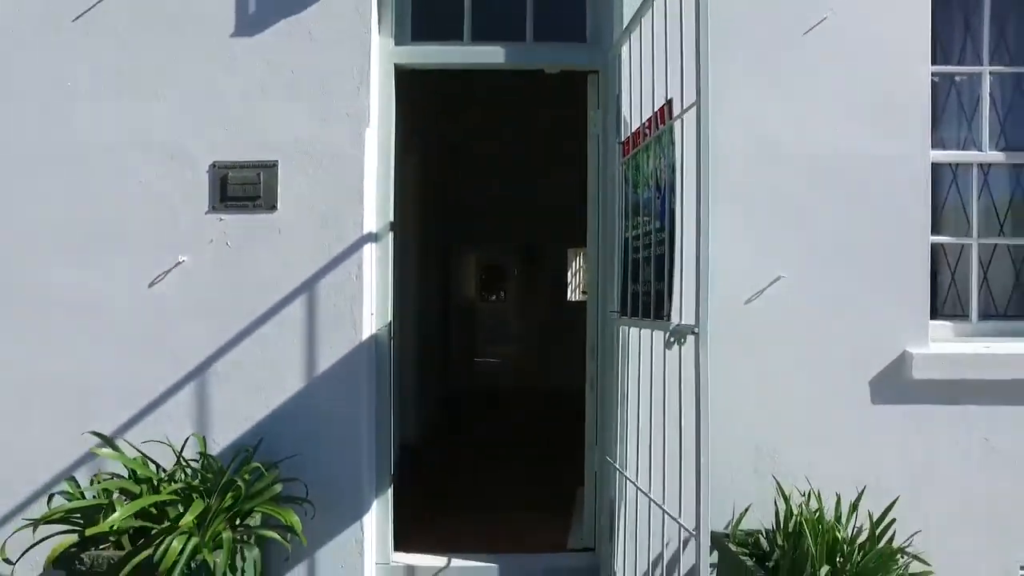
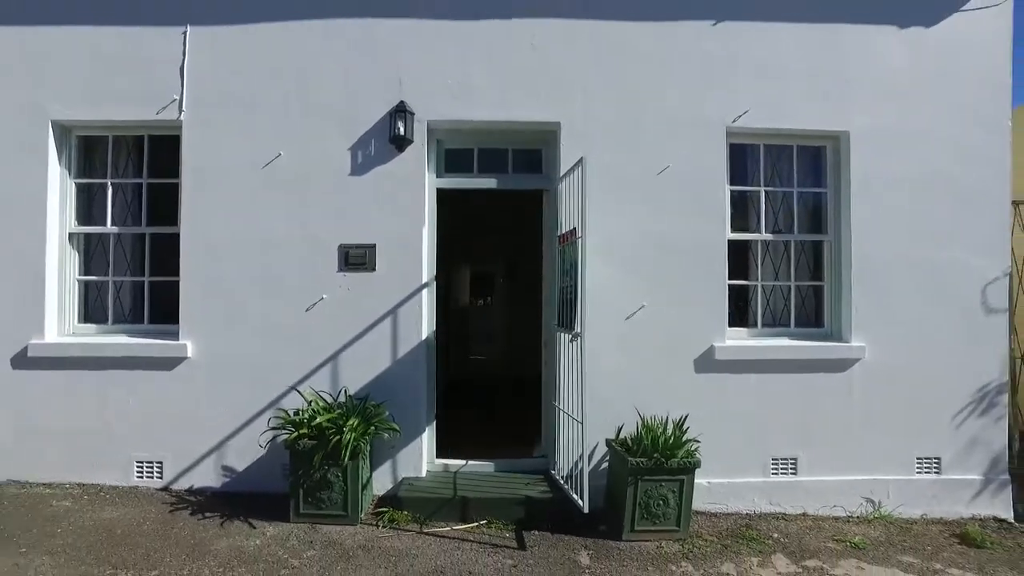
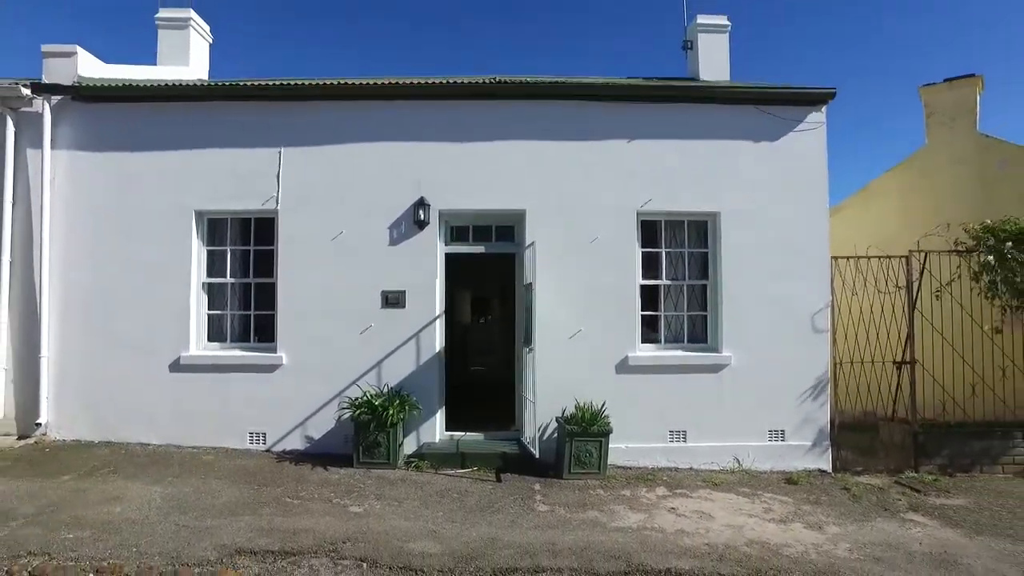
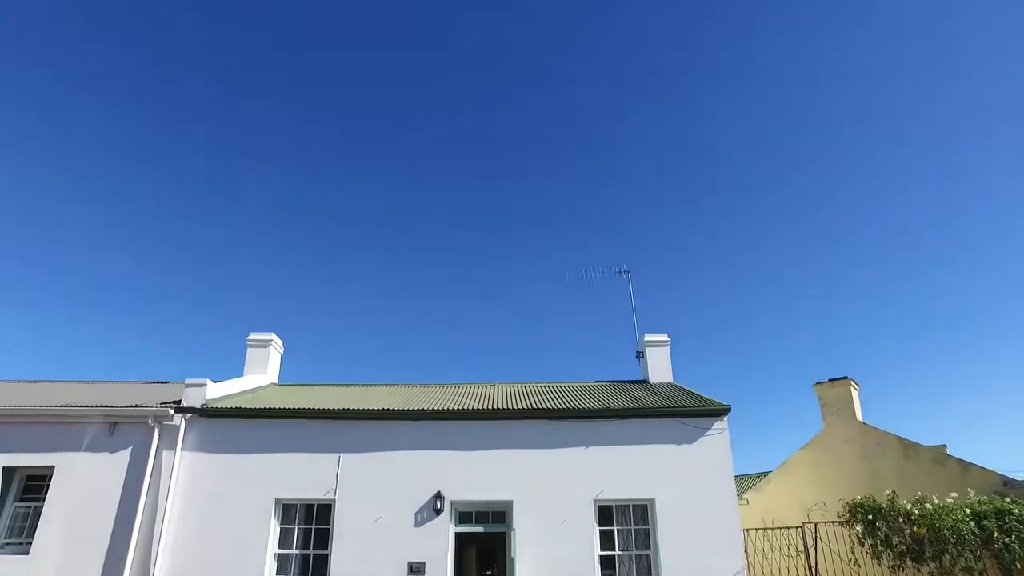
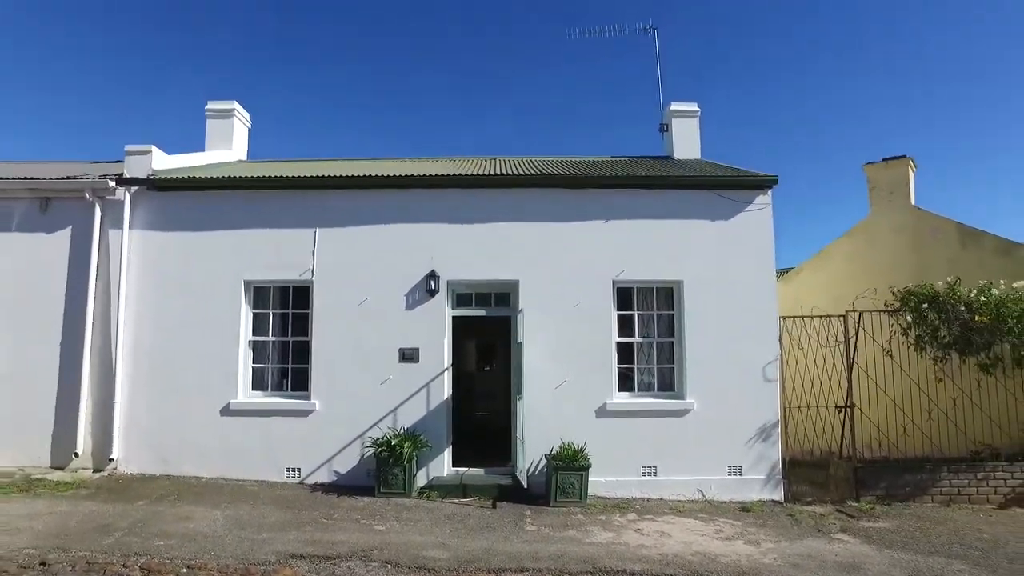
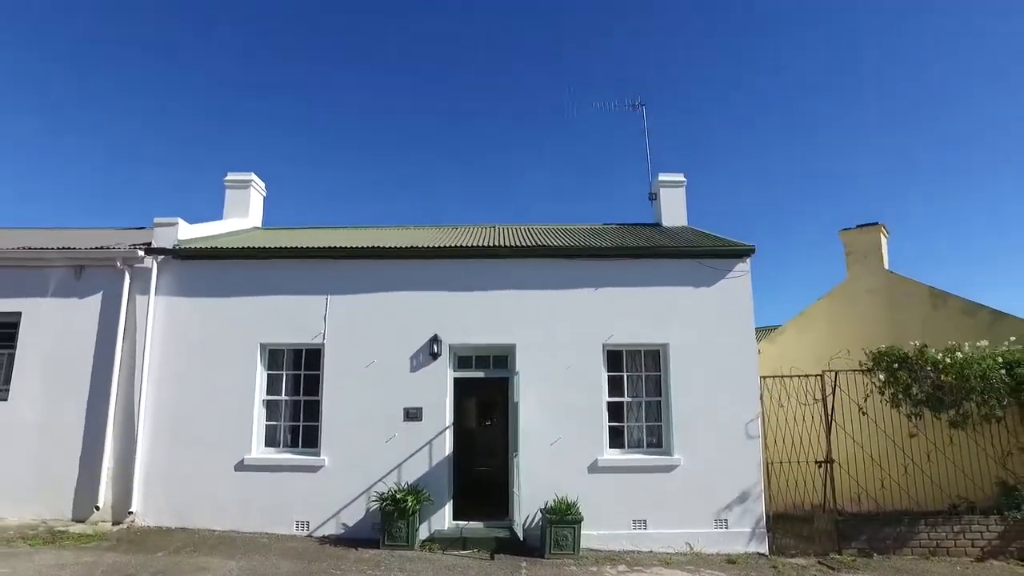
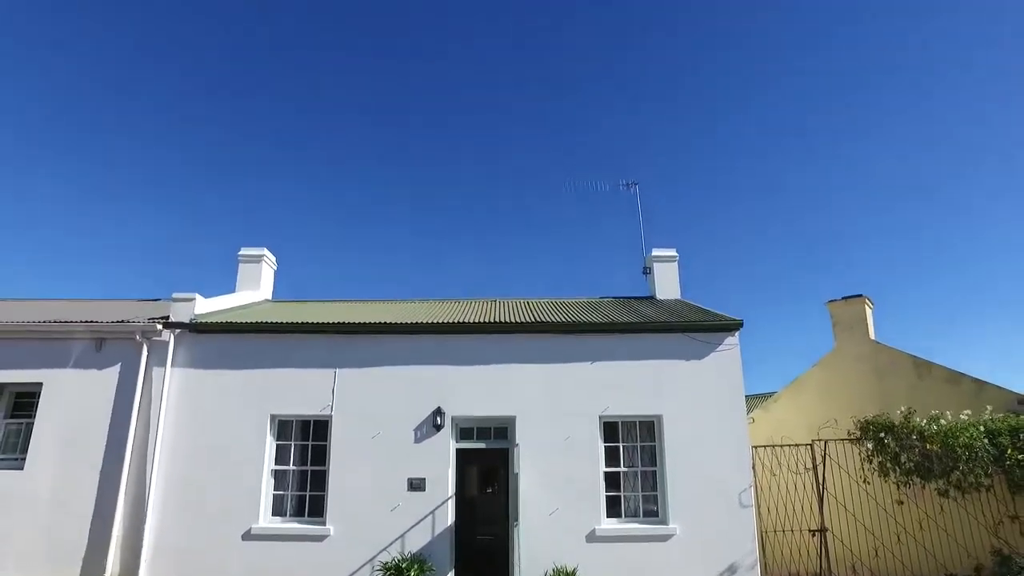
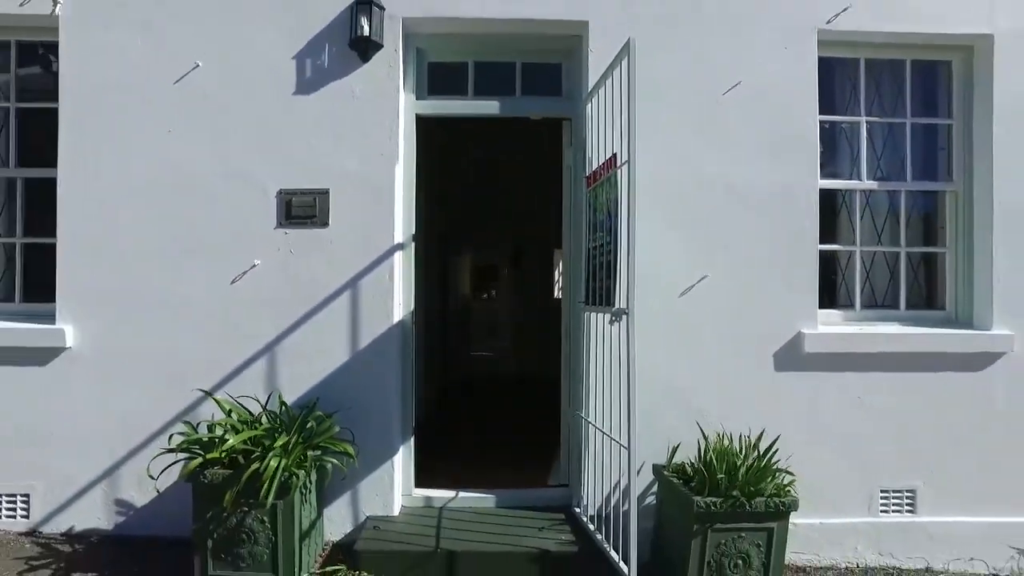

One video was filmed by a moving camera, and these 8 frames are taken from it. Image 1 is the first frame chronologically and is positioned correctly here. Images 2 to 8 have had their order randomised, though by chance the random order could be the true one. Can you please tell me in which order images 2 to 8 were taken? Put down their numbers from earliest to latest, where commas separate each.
8, 2, 3, 5, 6, 7, 4
